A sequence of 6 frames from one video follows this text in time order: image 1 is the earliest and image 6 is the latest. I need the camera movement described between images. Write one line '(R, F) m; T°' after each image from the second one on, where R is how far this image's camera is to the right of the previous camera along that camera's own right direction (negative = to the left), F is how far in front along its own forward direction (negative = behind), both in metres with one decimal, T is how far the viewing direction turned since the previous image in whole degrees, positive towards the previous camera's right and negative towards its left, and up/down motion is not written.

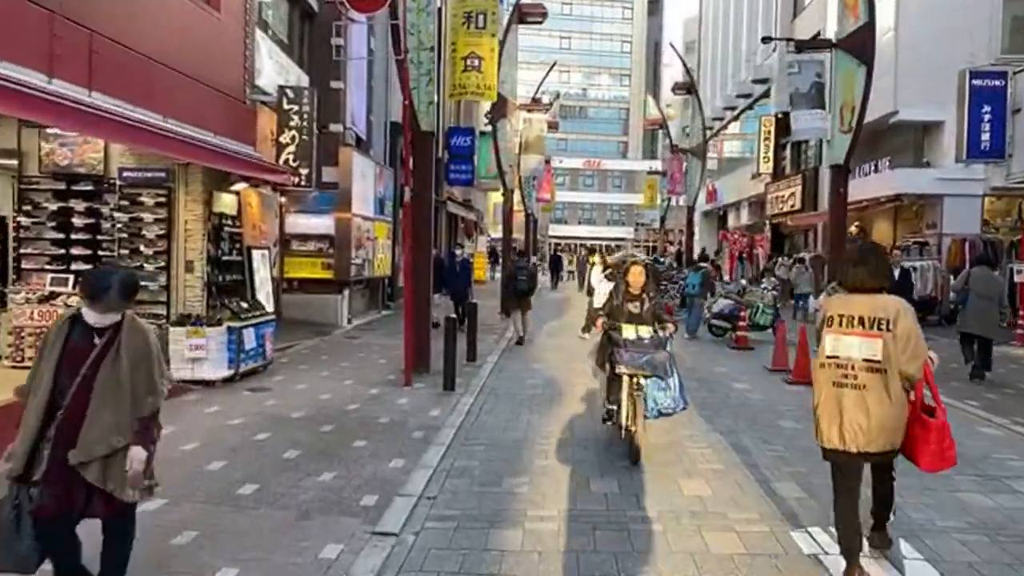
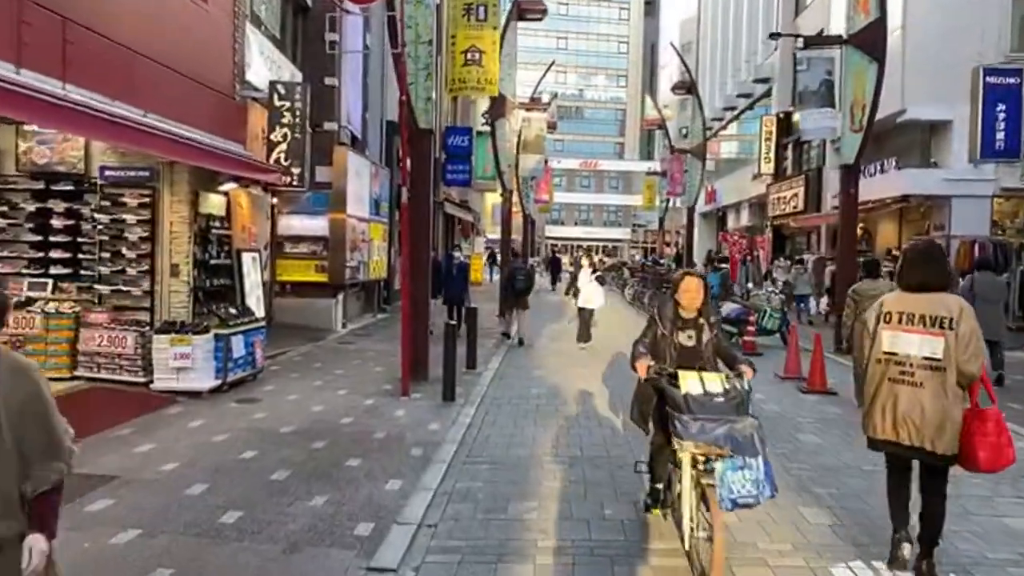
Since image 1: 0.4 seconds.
(-0.1, +0.6) m; 0°
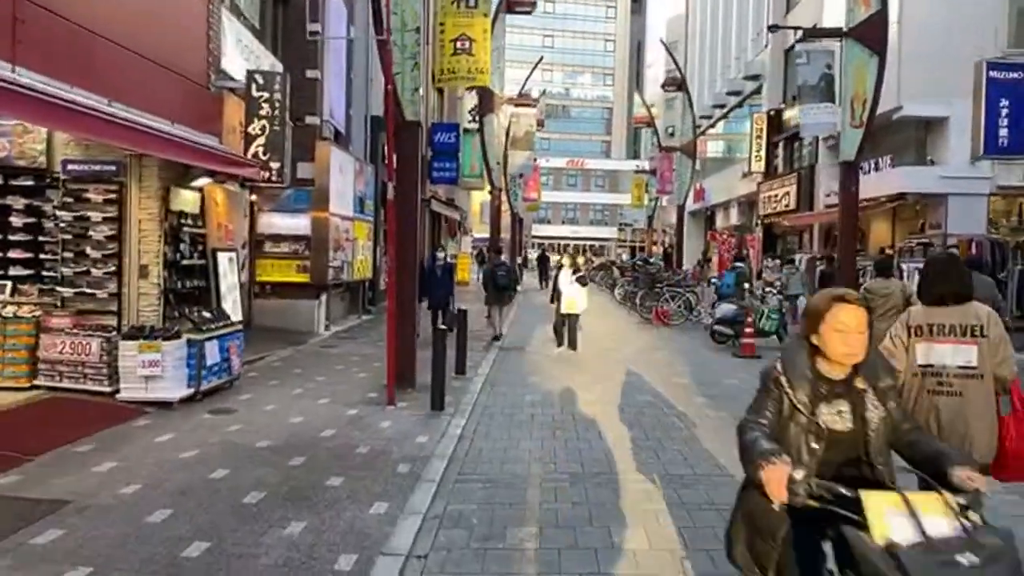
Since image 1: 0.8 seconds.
(-0.1, +0.6) m; +1°
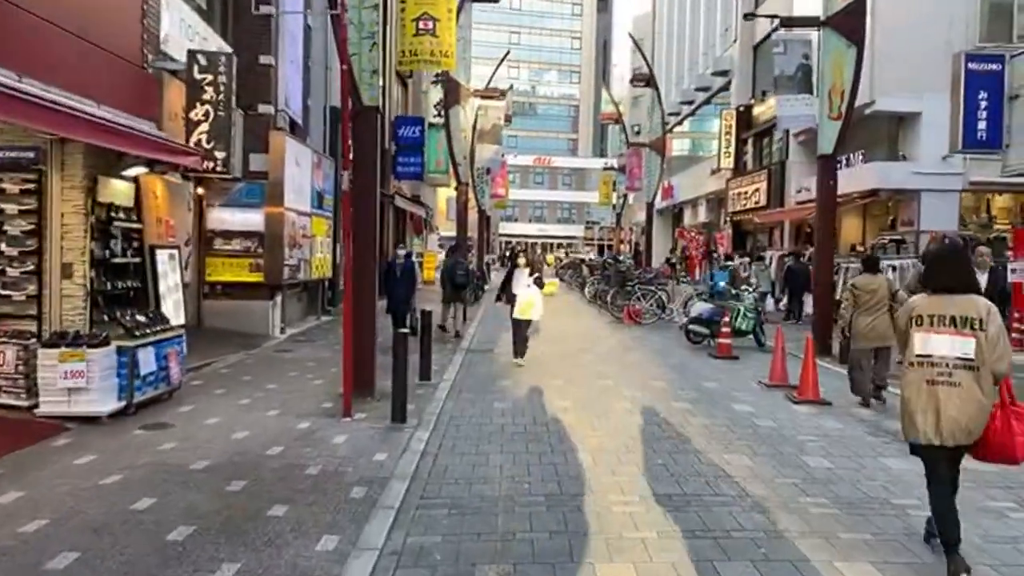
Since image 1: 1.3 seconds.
(0.0, +0.8) m; +3°
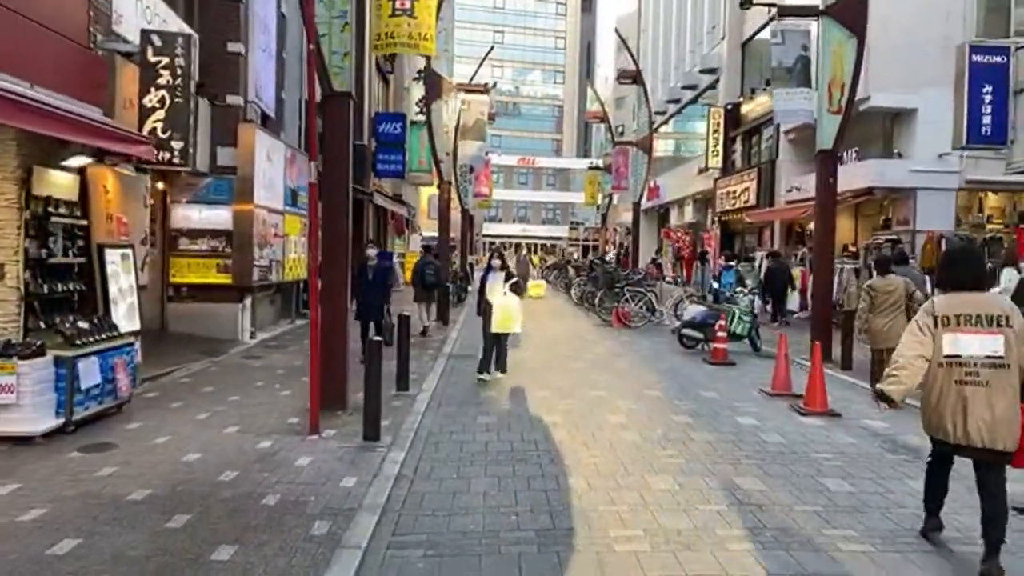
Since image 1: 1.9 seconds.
(0.0, +0.9) m; +1°
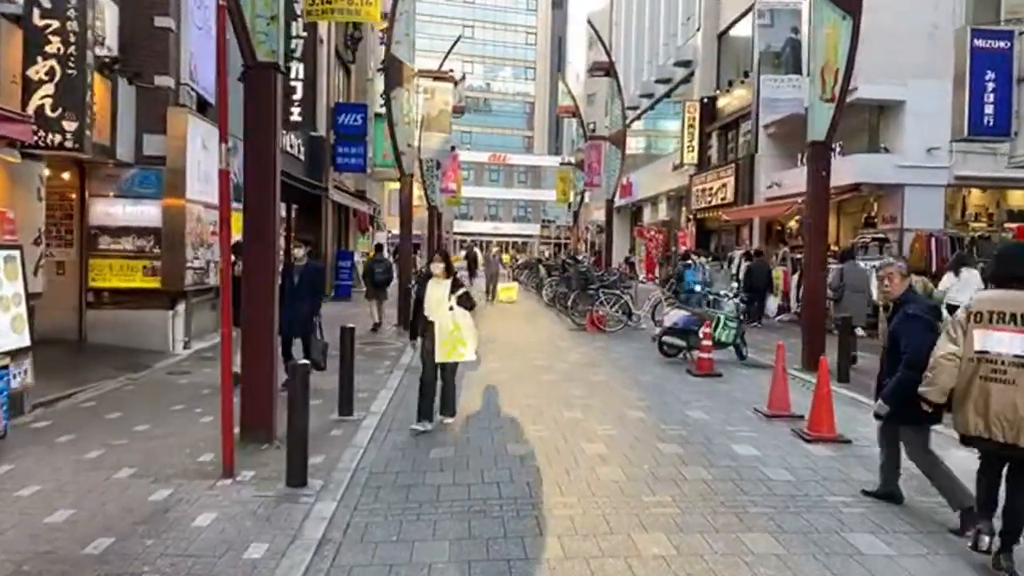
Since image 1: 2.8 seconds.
(+0.1, +1.5) m; +2°
